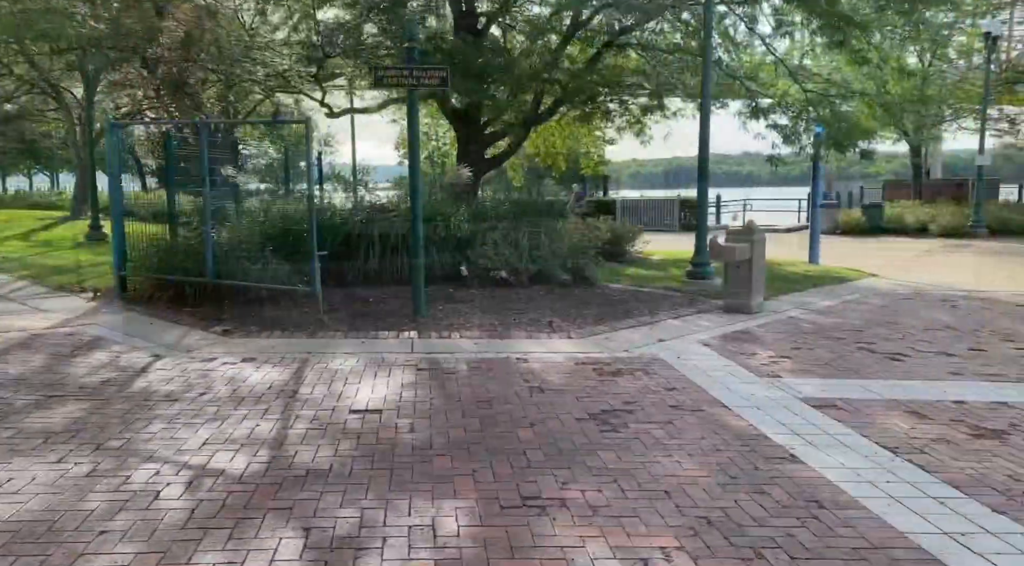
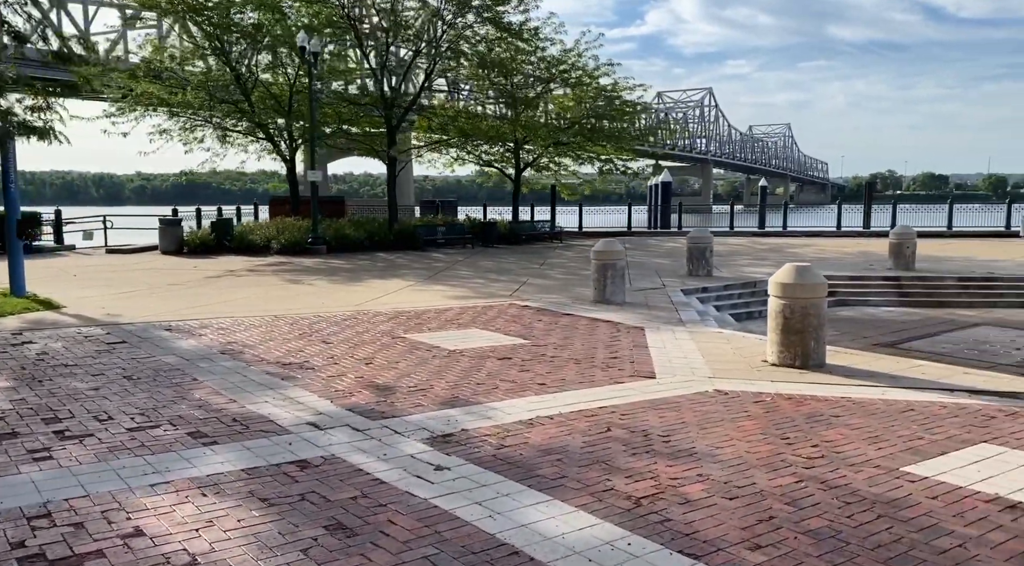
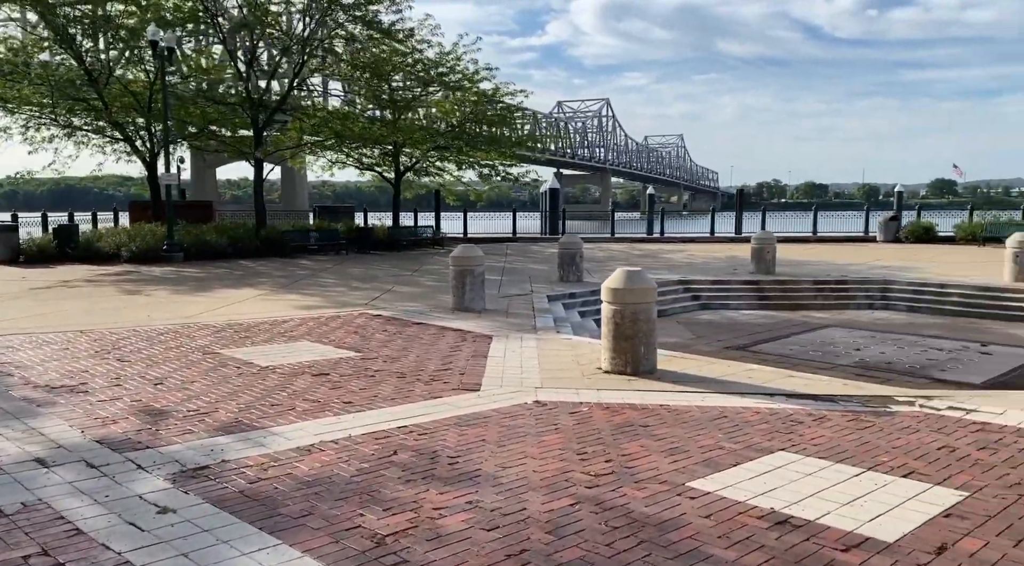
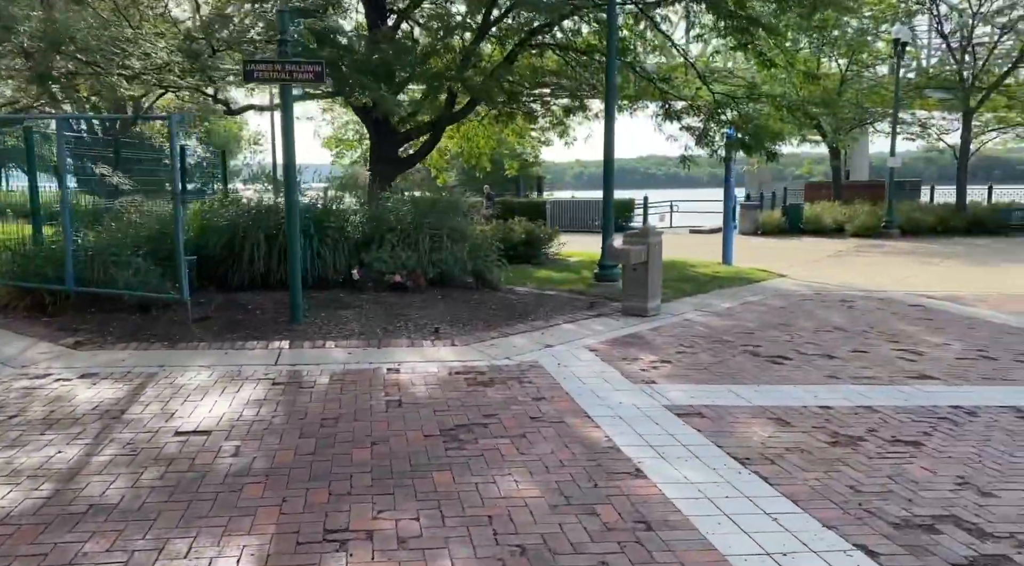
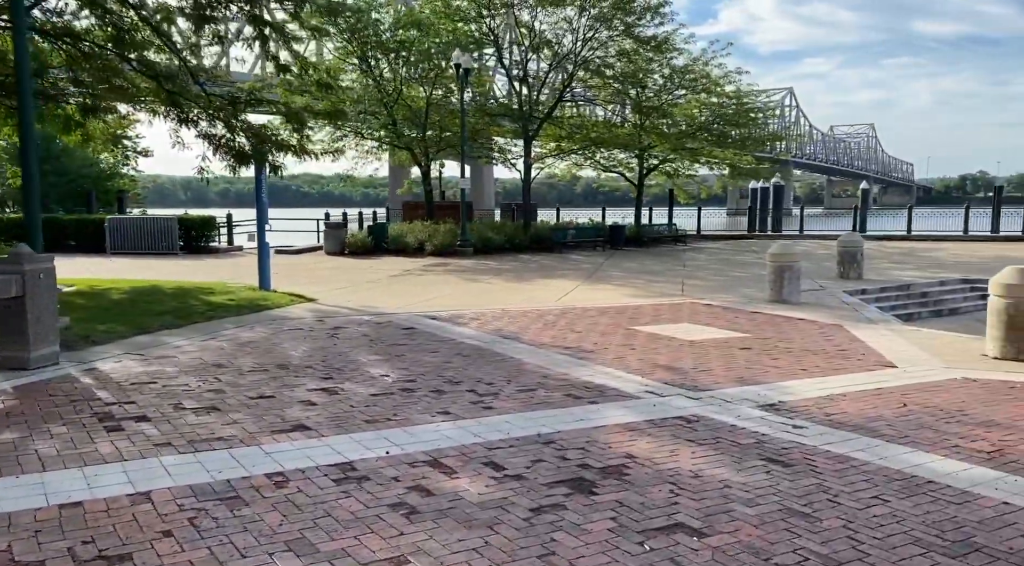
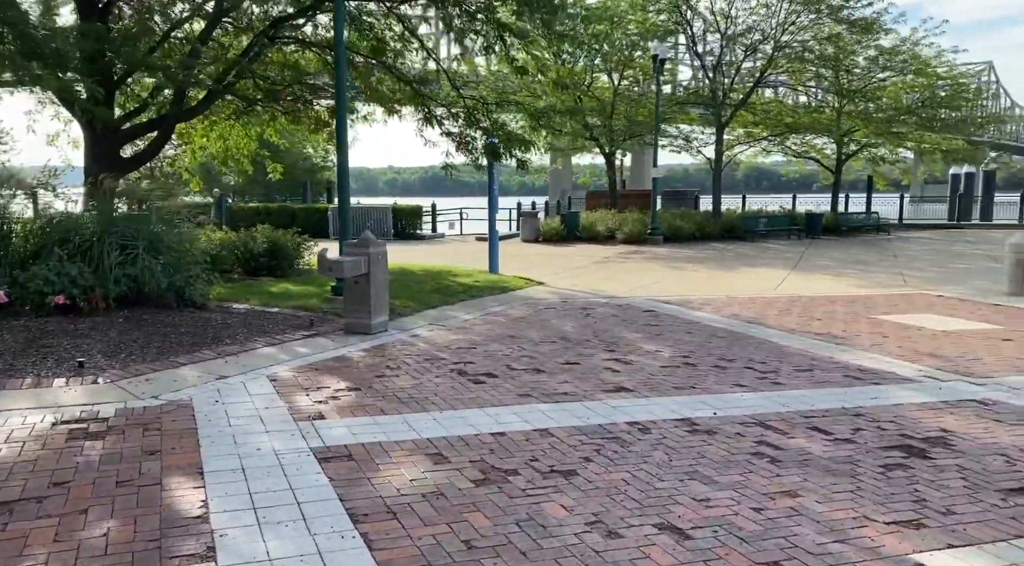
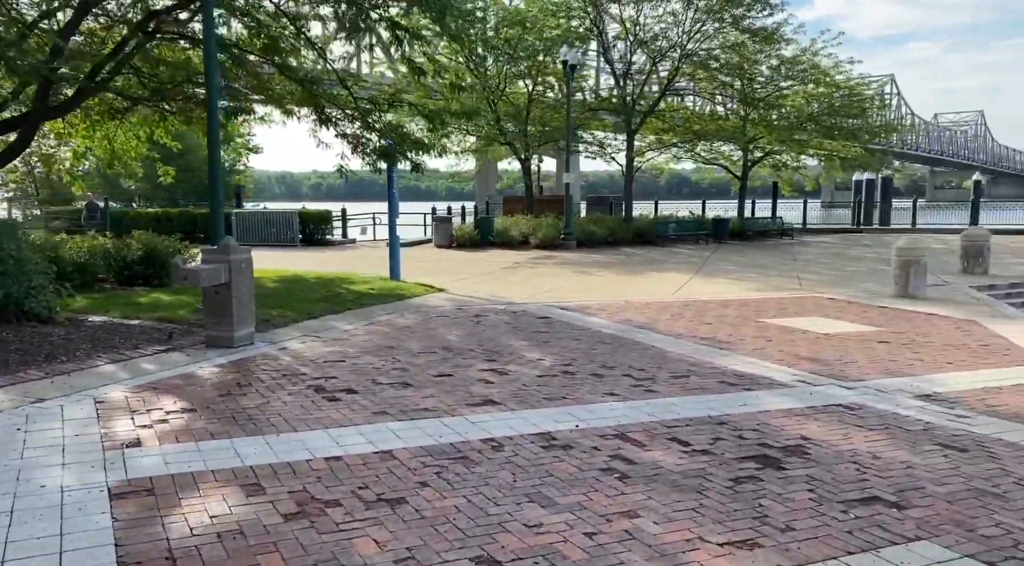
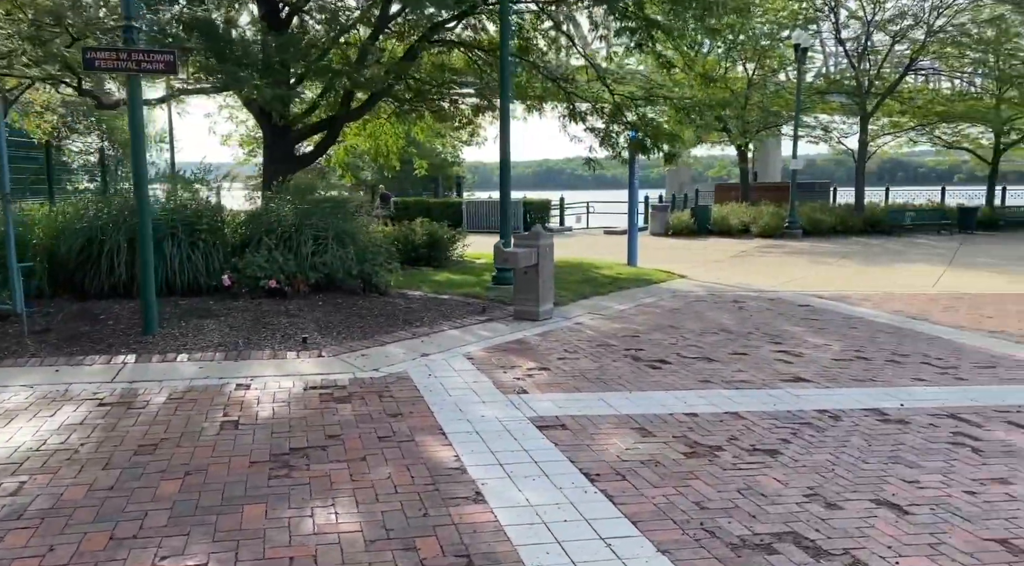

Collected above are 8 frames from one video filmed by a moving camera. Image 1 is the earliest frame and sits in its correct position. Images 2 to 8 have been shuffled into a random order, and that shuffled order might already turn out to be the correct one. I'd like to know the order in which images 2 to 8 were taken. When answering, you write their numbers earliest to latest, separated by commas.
4, 8, 6, 7, 5, 2, 3
